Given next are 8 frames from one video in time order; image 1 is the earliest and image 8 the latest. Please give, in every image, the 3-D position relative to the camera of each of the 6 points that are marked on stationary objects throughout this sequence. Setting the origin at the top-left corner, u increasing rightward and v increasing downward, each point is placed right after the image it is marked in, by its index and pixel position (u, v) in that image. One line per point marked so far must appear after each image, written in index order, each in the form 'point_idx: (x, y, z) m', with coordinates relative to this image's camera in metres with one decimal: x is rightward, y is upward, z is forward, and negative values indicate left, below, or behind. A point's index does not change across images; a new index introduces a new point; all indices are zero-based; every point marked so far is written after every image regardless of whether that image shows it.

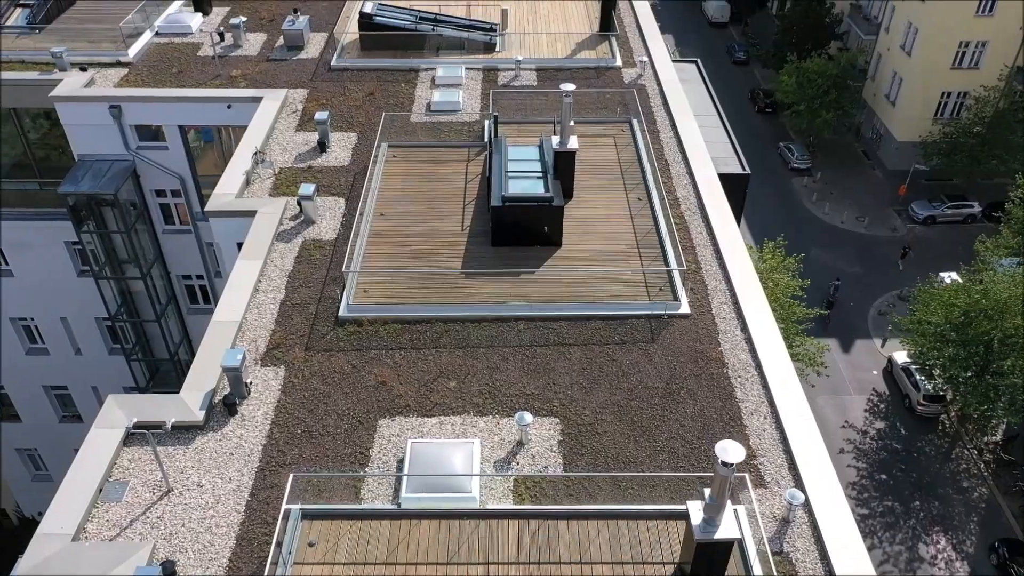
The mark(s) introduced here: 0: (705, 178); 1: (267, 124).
0: (+3.5, +2.0, +14.7) m
1: (-4.8, +3.2, +16.2) m
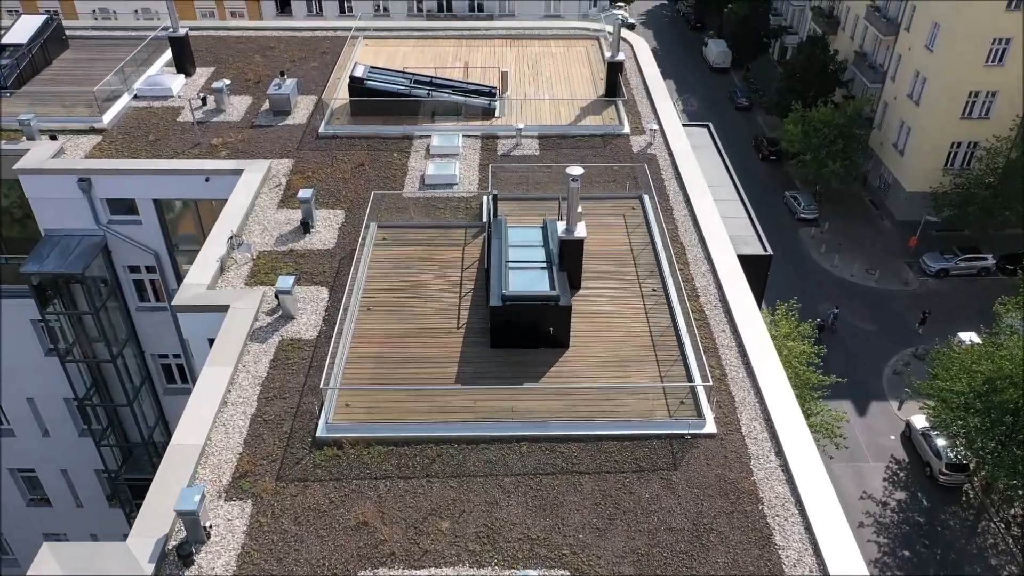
0: (+3.5, +0.4, +13.4) m
1: (-4.8, +1.6, +14.9) m
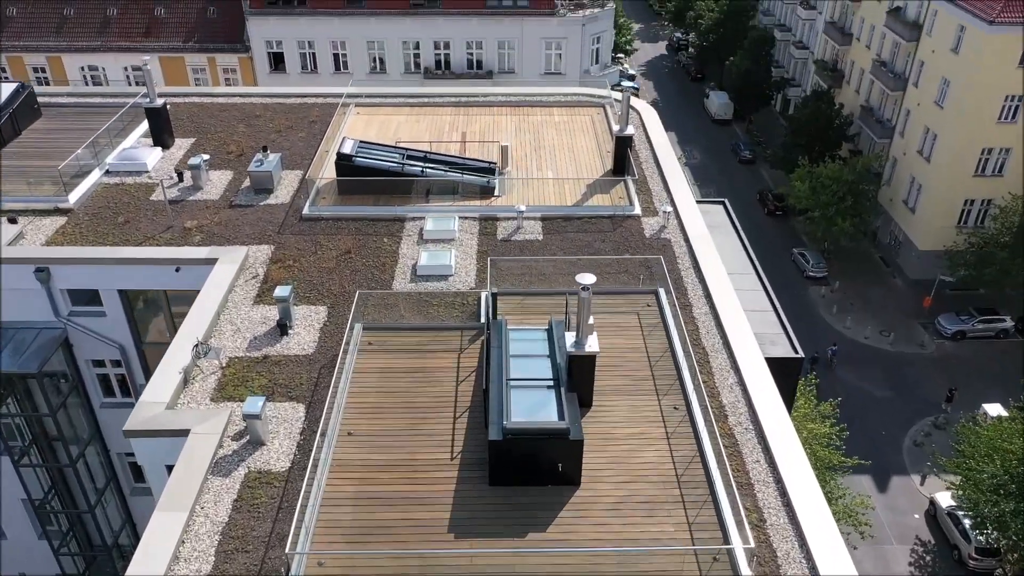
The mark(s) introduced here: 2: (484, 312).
0: (+3.5, -1.3, +11.8) m
1: (-4.8, -0.2, +13.4) m
2: (-0.4, -0.4, +13.0) m
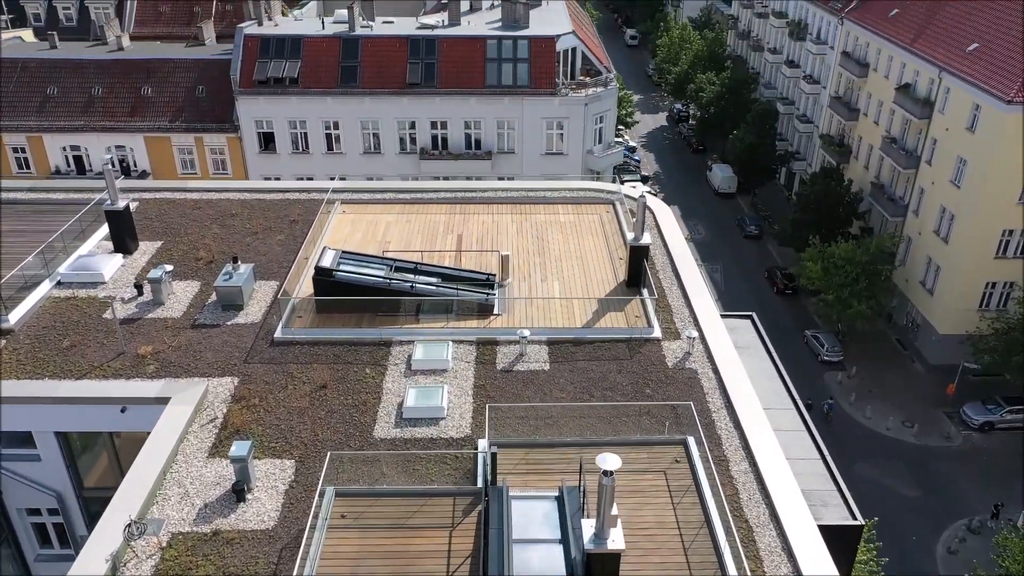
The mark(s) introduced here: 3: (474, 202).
0: (+3.5, -3.2, +9.7) m
1: (-4.8, -2.2, +11.3) m
2: (-0.4, -2.4, +10.9) m
3: (-0.9, +2.0, +18.8) m
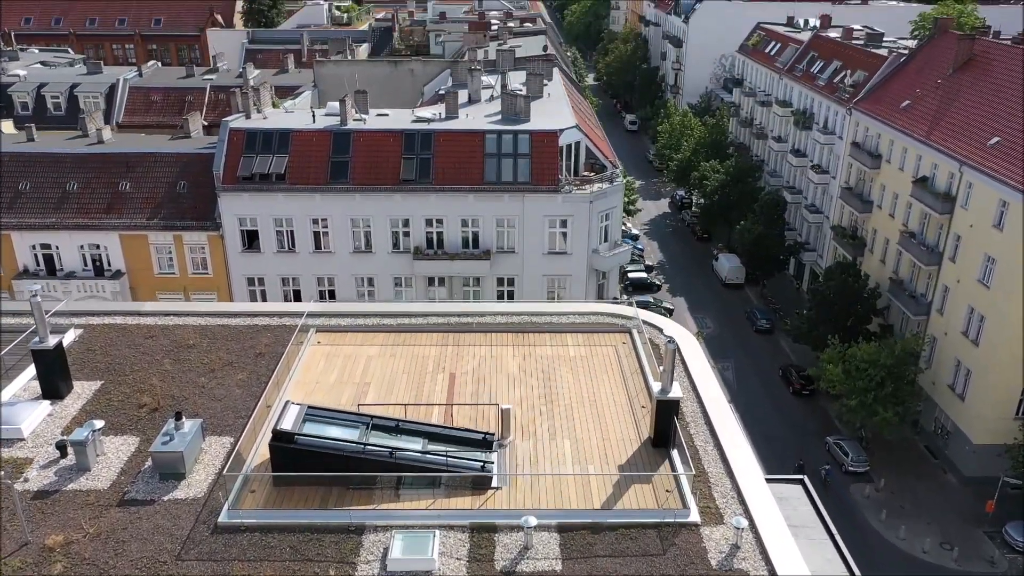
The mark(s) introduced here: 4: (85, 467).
0: (+3.6, -5.2, +6.7) m
1: (-4.7, -4.3, +8.5) m
2: (-0.4, -4.5, +8.0) m
3: (-0.9, -0.8, +16.3) m
4: (-6.4, -2.7, +12.3) m
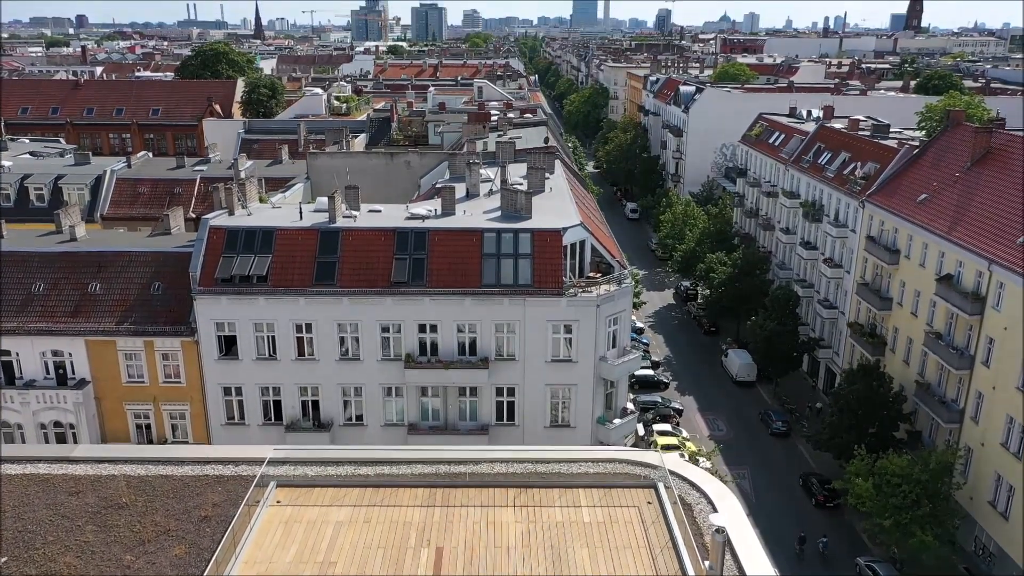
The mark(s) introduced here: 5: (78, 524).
0: (+3.6, -6.6, +3.6) m
1: (-4.7, -5.9, +5.4) m
2: (-0.4, -6.1, +4.9) m
3: (-0.9, -3.2, +13.5) m
4: (-6.4, -4.7, +9.3) m
5: (-6.6, -3.6, +12.6) m
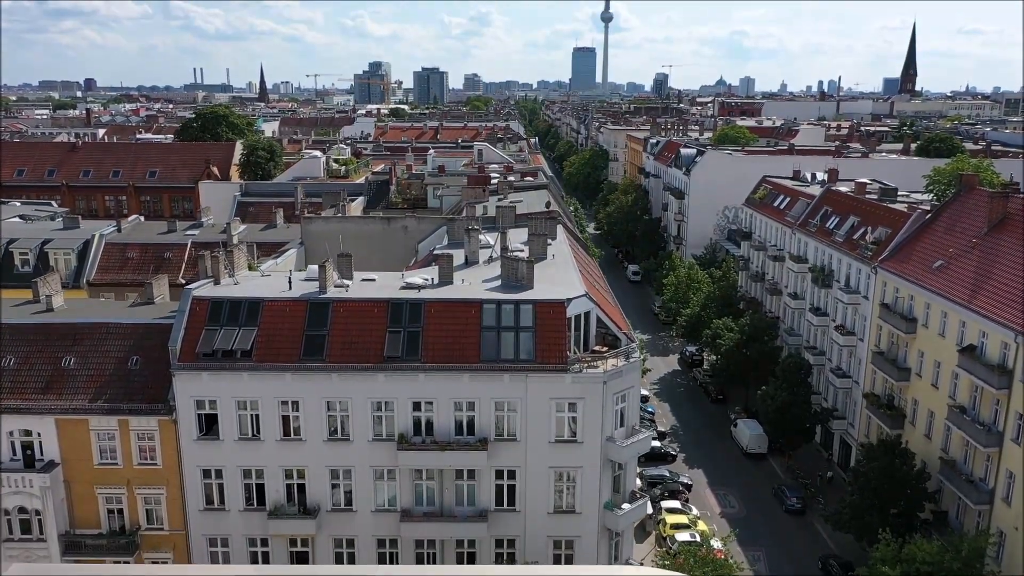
0: (+3.6, -7.2, +1.3) m
1: (-4.7, -6.7, +3.1) m
2: (-0.3, -6.8, +2.7) m
3: (-0.8, -4.6, +11.5) m
4: (-6.4, -5.7, +7.2) m
5: (-6.6, -4.9, +10.6) m
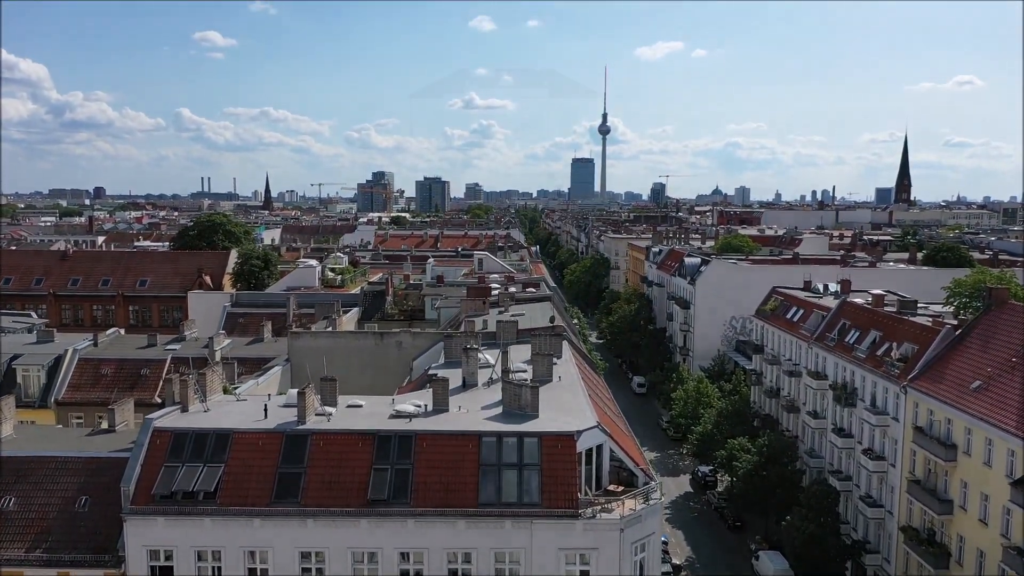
0: (+3.7, -7.7, -2.6) m
1: (-4.6, -7.4, -0.8) m
2: (-0.3, -7.5, -1.2) m
3: (-0.7, -6.4, +7.8) m
4: (-6.3, -7.0, +3.4) m
5: (-6.5, -6.6, +6.9) m
